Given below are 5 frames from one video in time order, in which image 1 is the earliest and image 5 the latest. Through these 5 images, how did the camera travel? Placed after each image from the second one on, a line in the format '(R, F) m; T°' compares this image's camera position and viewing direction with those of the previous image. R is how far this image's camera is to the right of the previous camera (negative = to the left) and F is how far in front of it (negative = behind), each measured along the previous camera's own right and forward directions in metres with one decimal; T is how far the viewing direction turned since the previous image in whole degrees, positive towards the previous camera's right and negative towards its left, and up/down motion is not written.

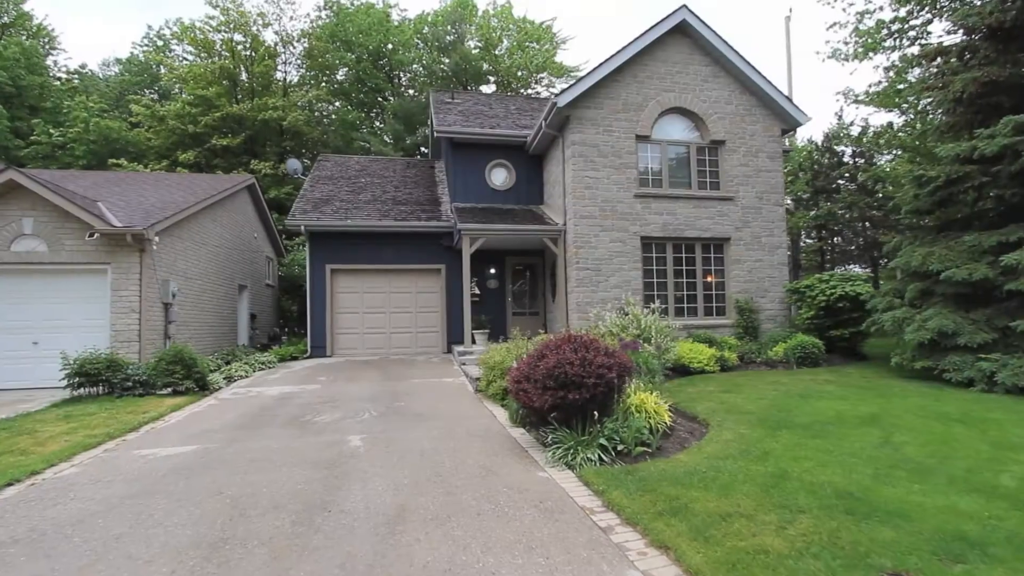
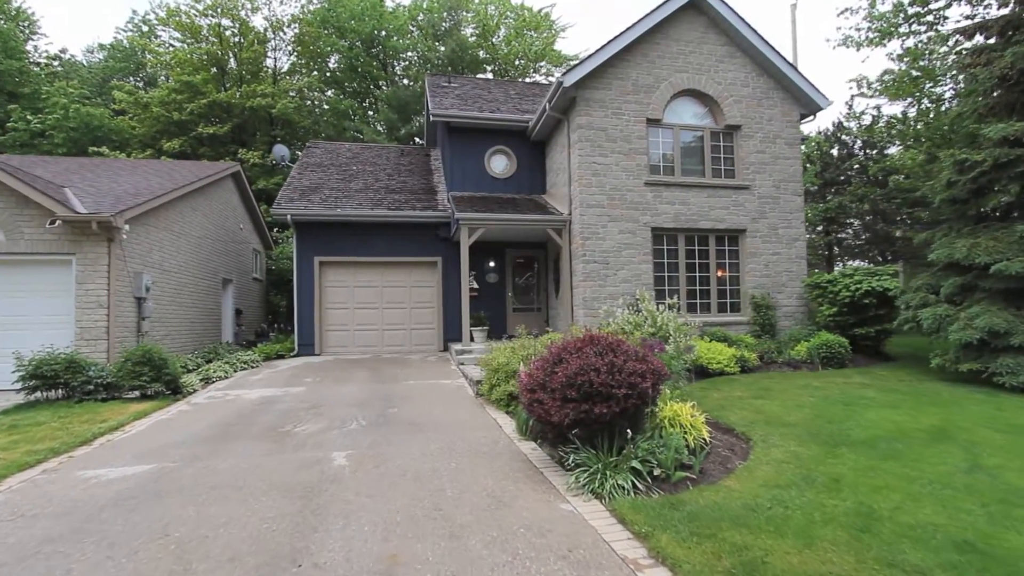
(-0.2, +0.7) m; +1°
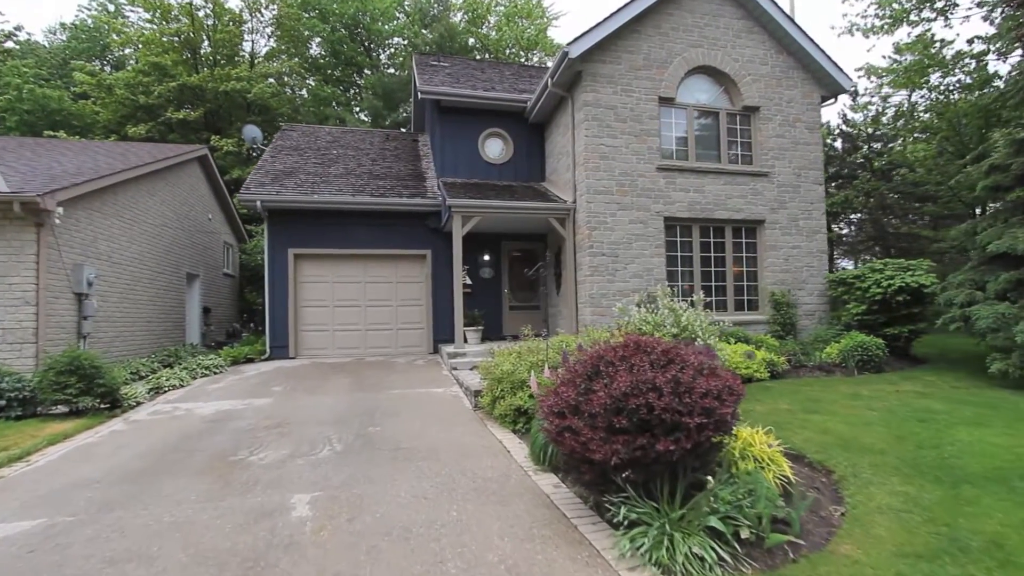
(-0.2, +1.1) m; +2°
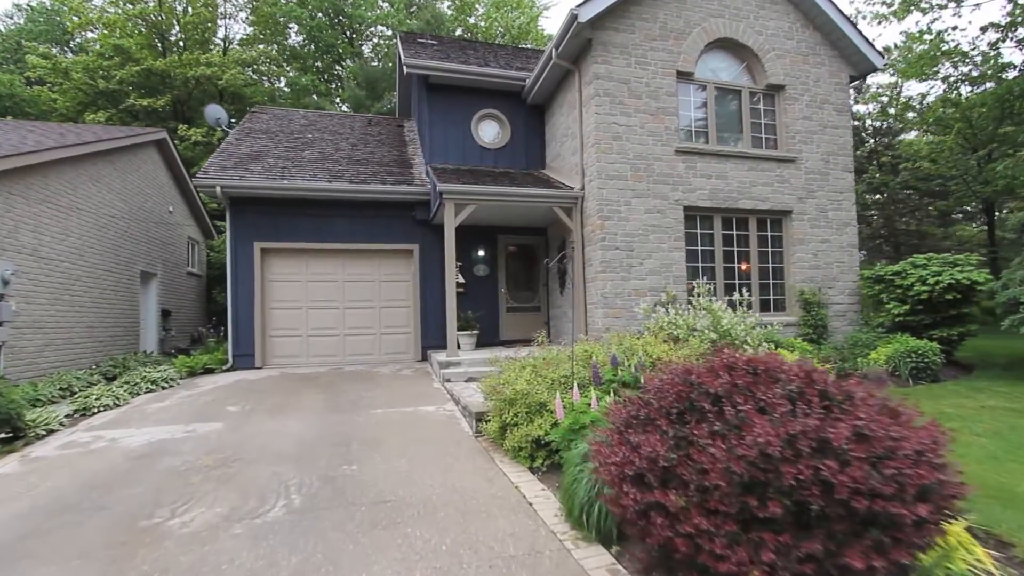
(-0.3, +1.2) m; +2°
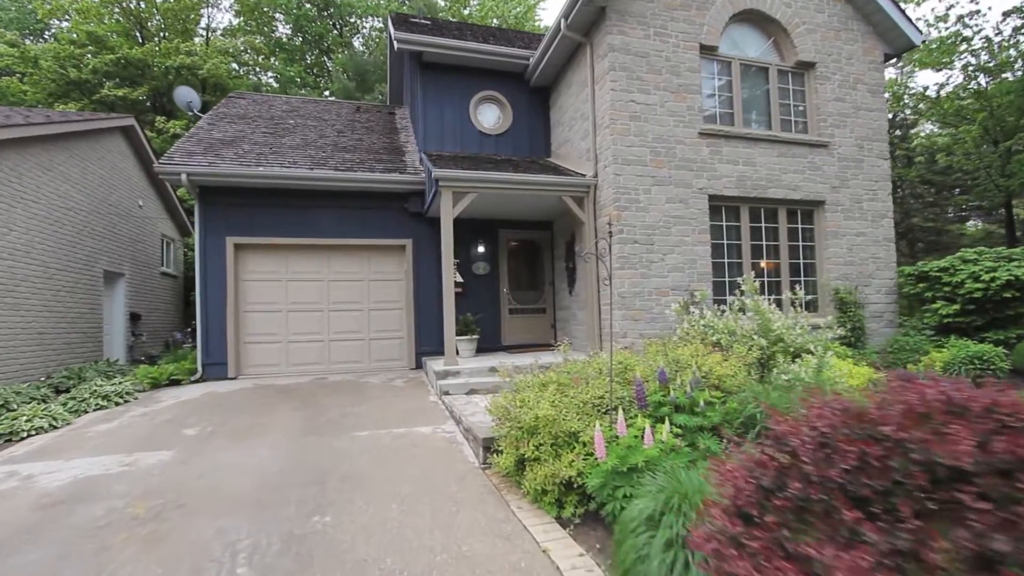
(-0.2, +0.9) m; +1°
